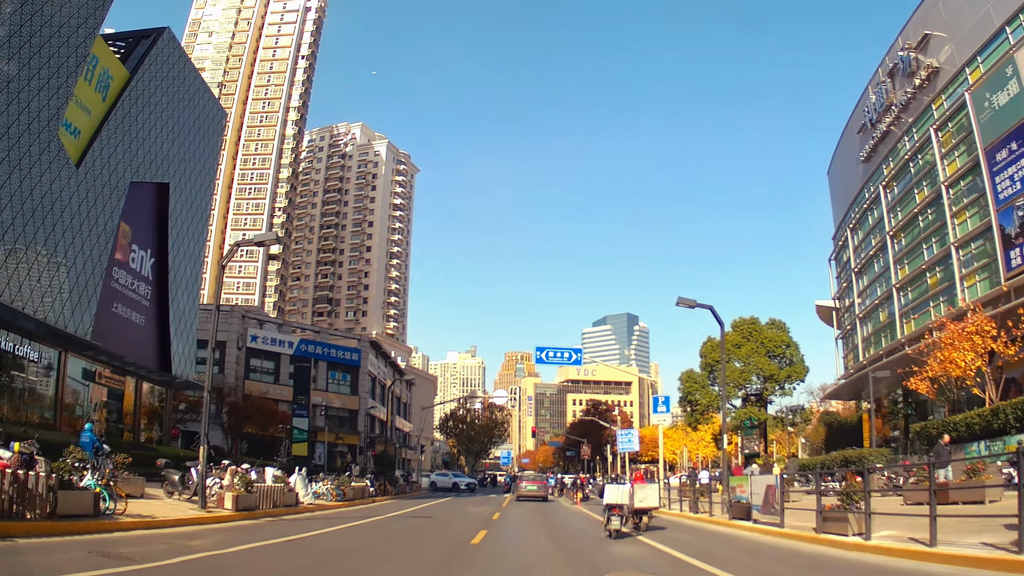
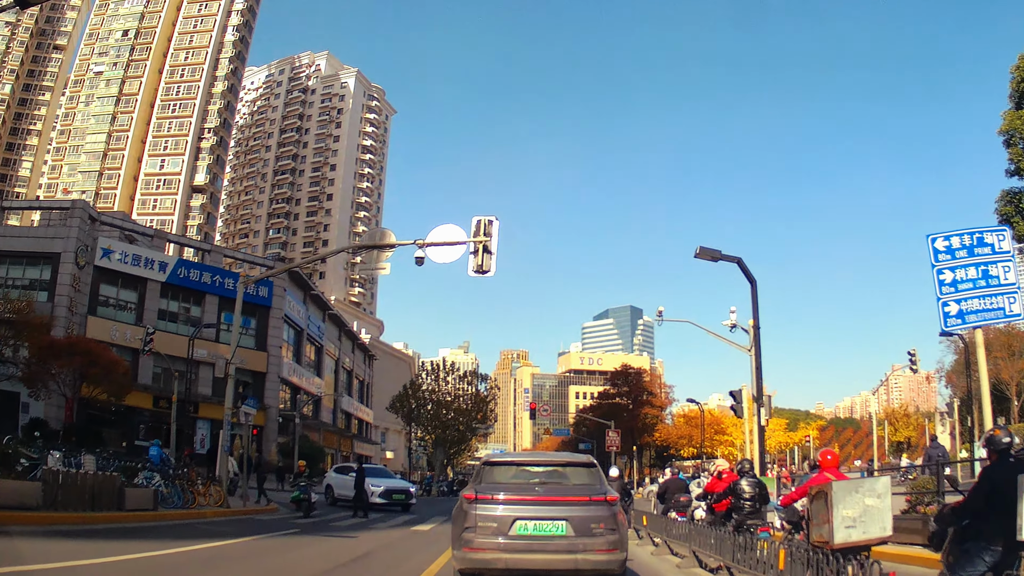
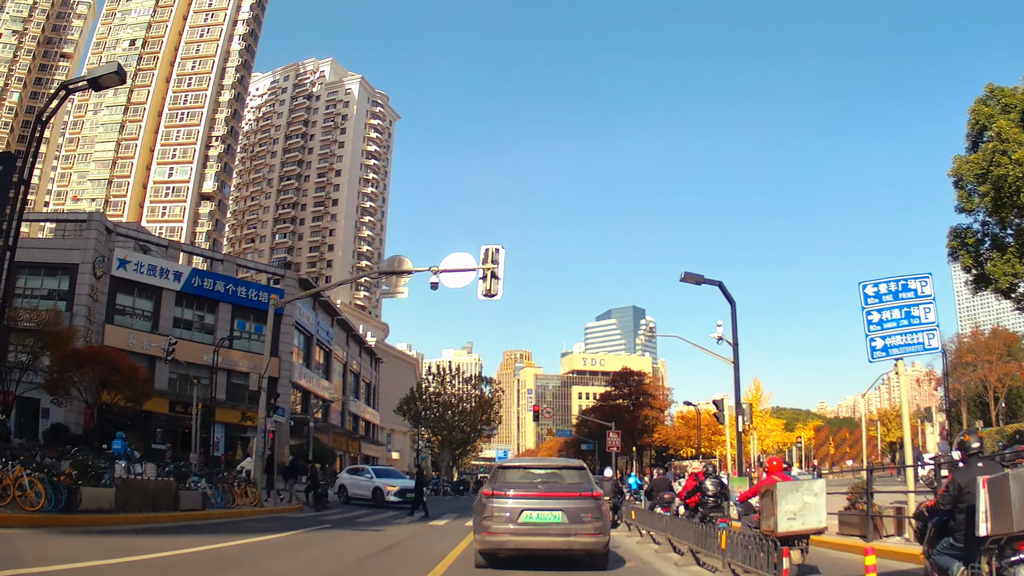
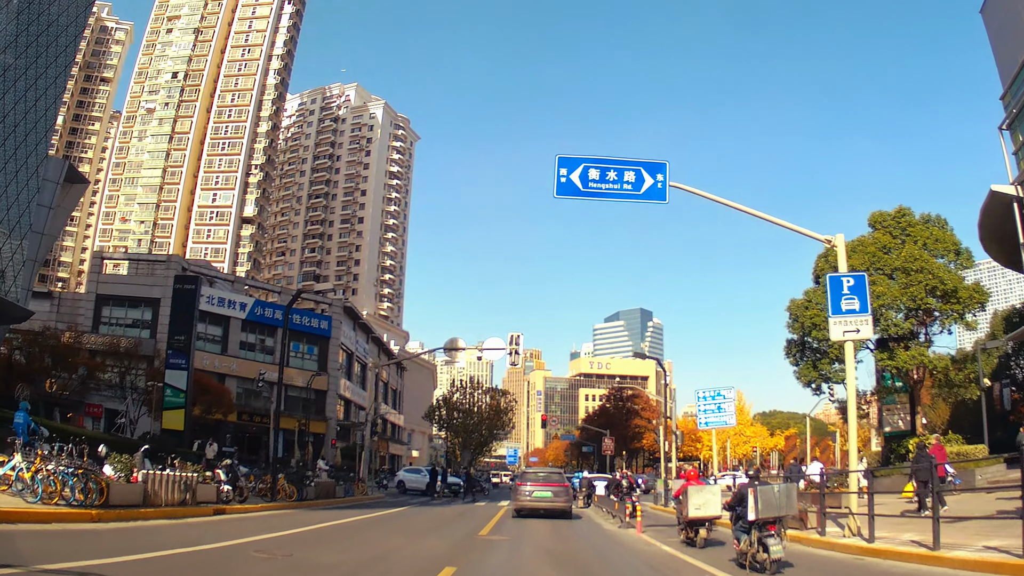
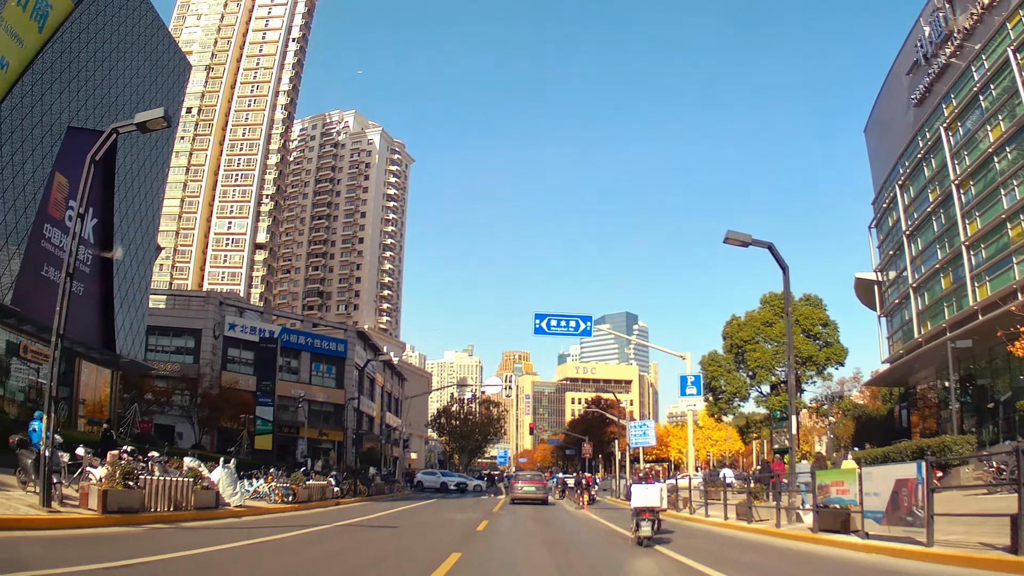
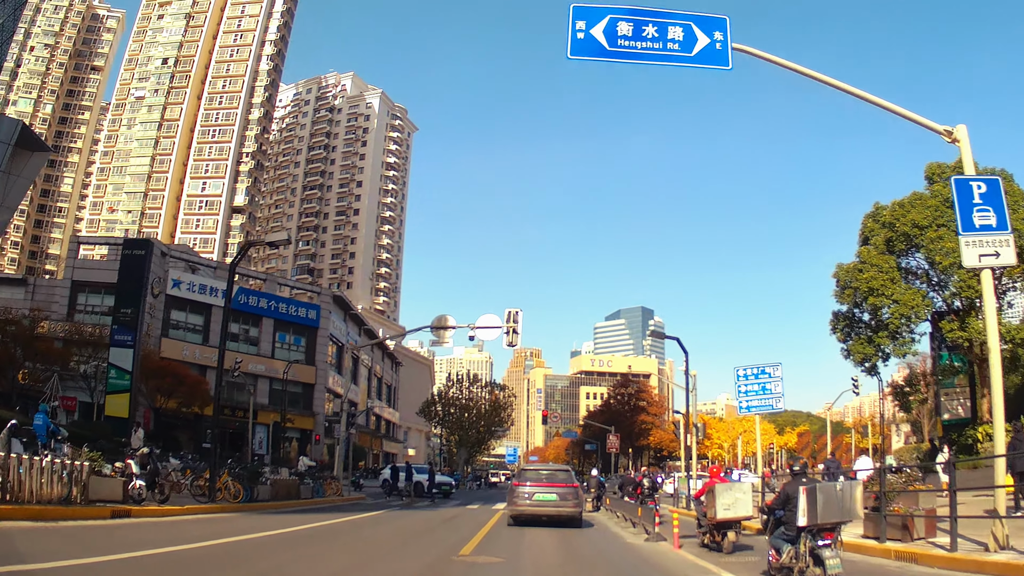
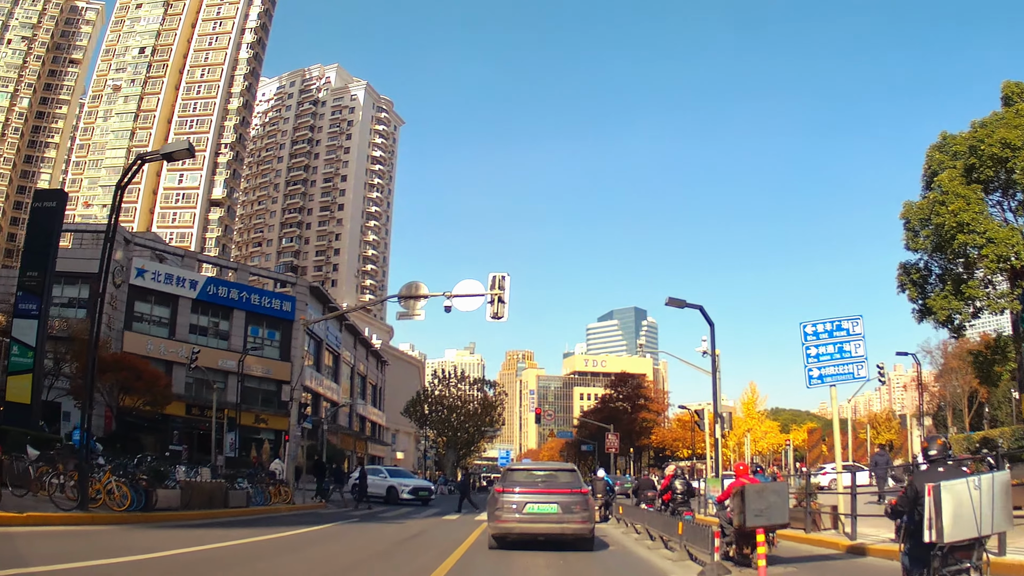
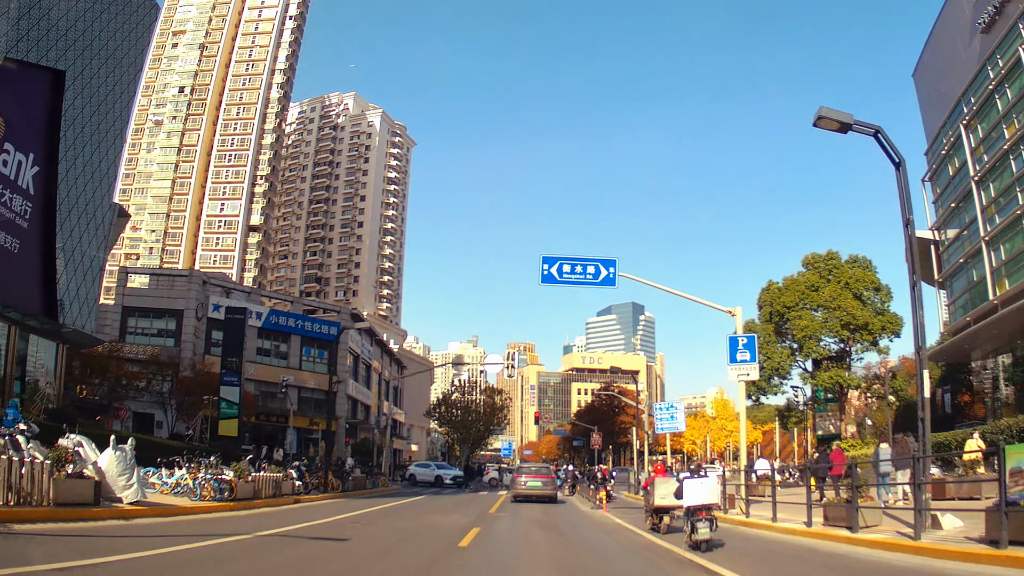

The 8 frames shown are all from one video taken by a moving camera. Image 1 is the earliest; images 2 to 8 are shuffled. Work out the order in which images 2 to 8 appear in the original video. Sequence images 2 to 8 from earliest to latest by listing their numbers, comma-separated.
5, 8, 4, 6, 7, 3, 2
